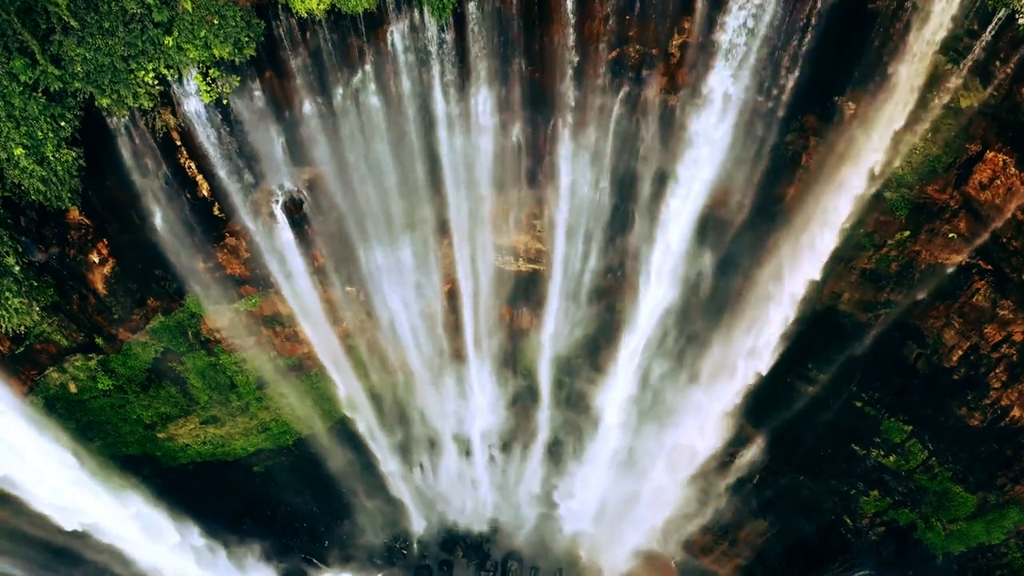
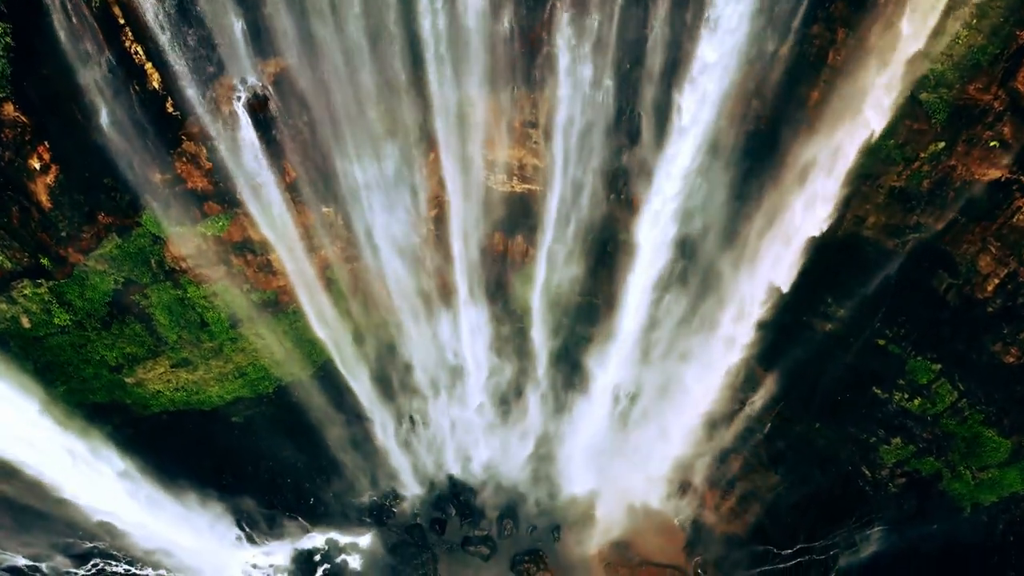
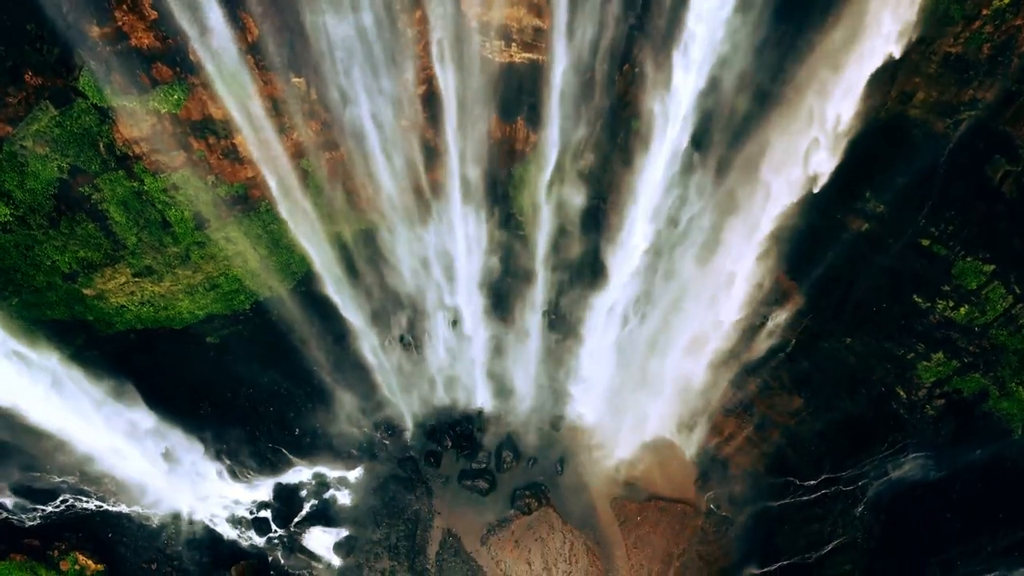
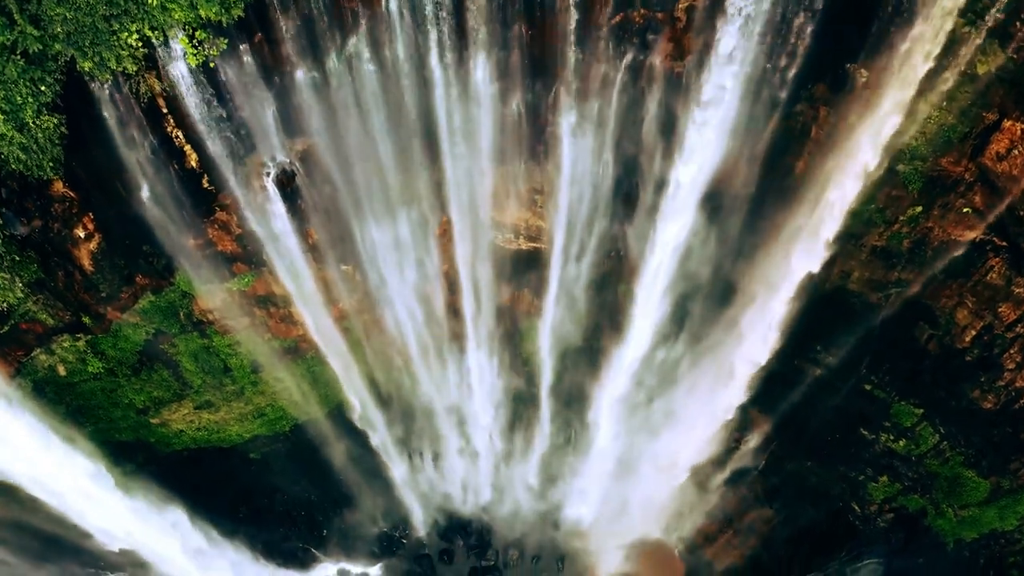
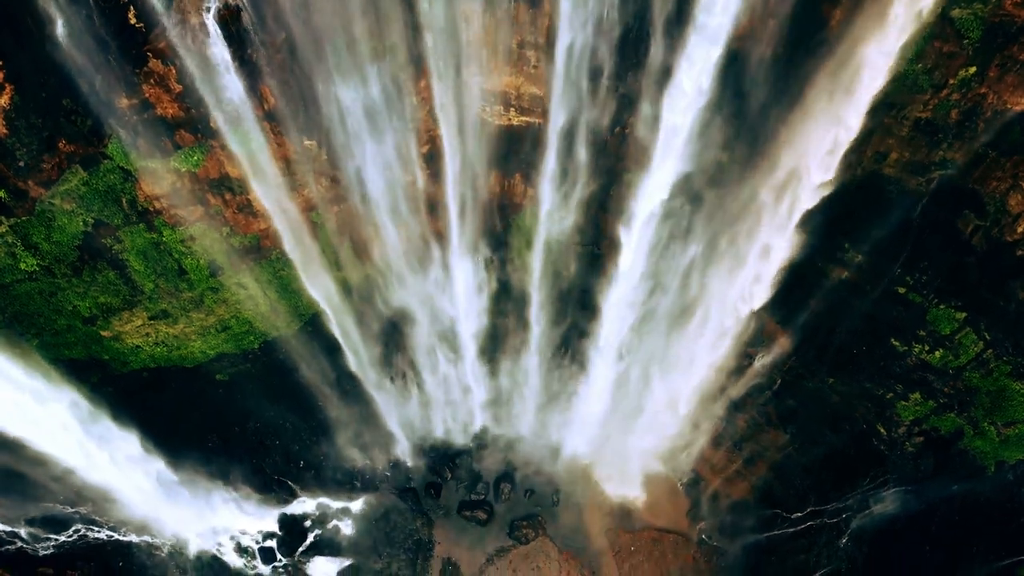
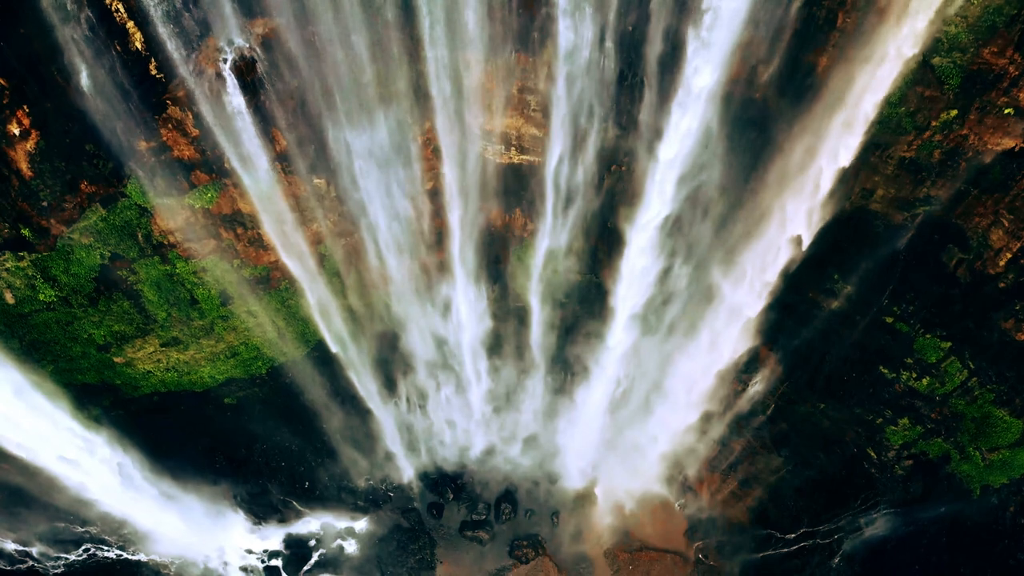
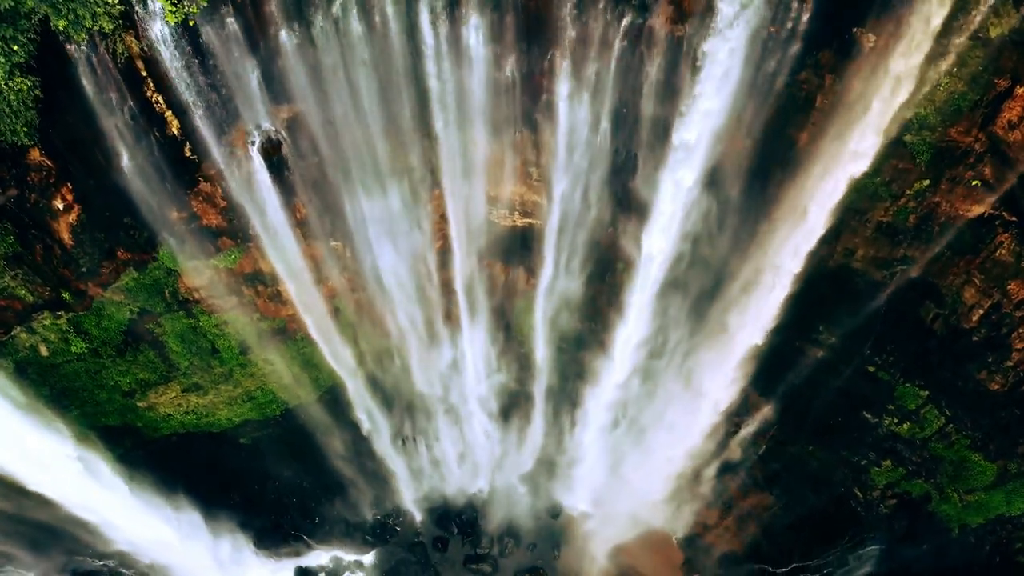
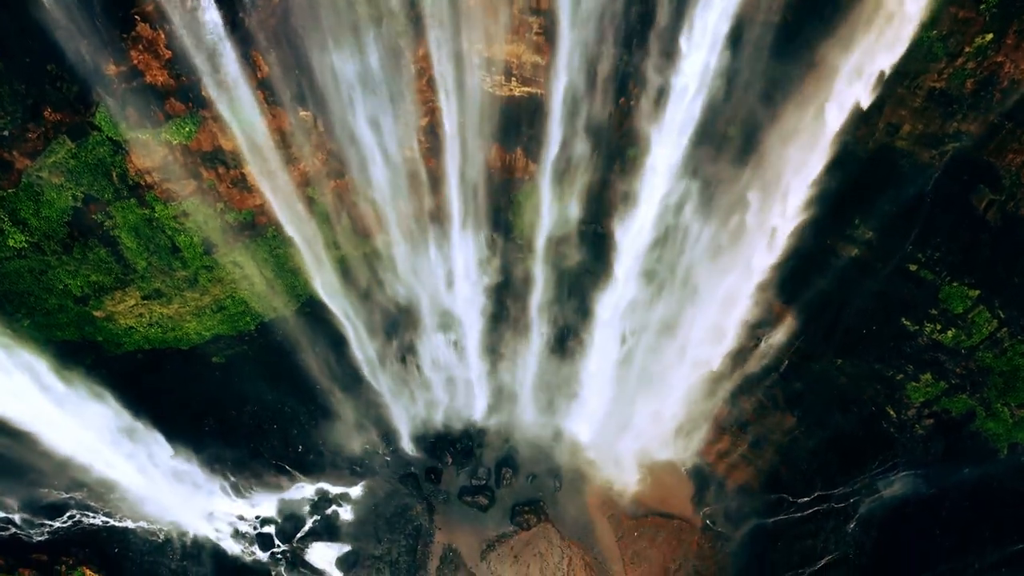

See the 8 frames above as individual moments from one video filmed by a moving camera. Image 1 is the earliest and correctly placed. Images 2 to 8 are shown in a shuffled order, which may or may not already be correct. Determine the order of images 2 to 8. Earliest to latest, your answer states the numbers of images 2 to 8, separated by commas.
4, 7, 2, 6, 5, 8, 3
